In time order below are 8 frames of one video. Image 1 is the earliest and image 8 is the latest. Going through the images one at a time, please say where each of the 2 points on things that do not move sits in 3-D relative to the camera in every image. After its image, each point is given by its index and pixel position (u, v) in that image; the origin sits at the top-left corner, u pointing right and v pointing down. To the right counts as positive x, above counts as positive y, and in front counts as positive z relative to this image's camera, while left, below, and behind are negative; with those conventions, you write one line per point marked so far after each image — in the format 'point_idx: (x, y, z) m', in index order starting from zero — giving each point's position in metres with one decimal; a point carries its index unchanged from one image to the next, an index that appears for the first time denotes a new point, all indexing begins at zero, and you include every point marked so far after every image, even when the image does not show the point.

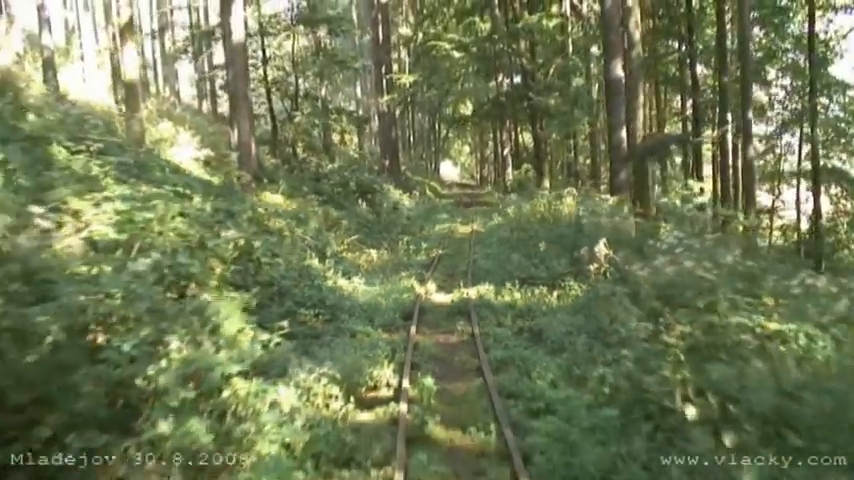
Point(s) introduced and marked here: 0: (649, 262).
0: (+2.5, -0.2, +10.4) m
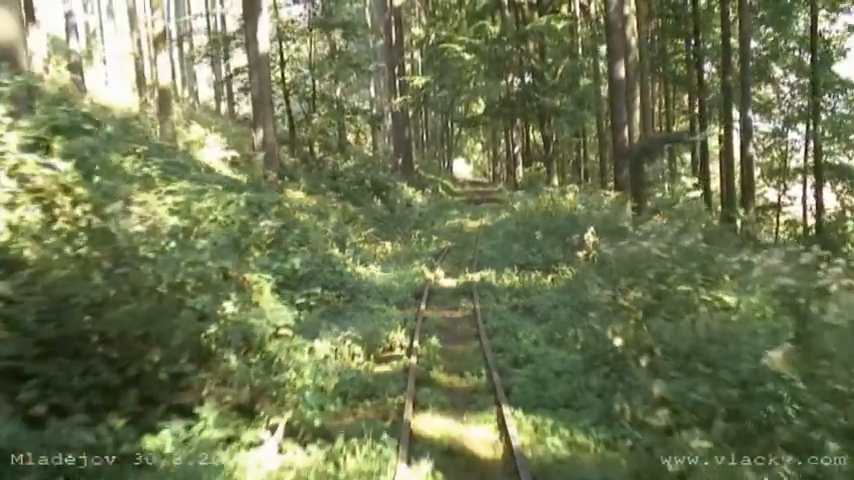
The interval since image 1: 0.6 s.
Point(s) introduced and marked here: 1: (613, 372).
0: (+2.6, 0.0, +12.1) m
1: (+1.5, -0.9, +7.4) m
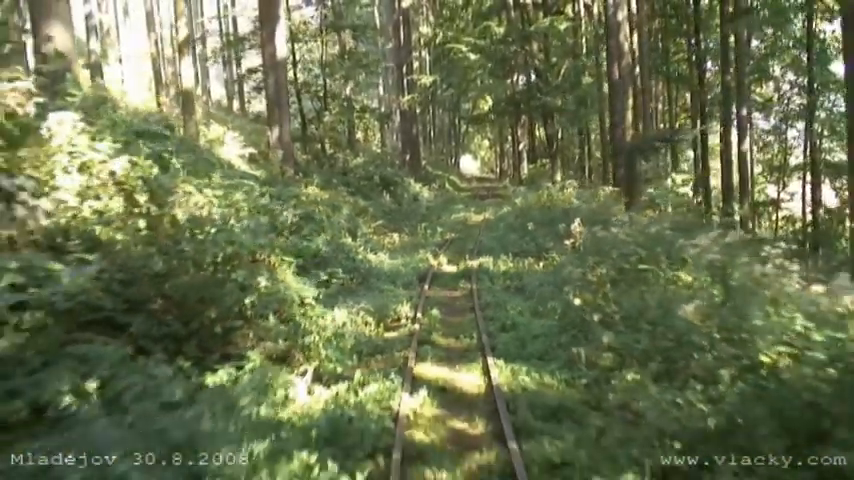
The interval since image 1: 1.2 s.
0: (+2.6, +0.1, +13.7) m
1: (+1.5, -0.8, +9.1) m
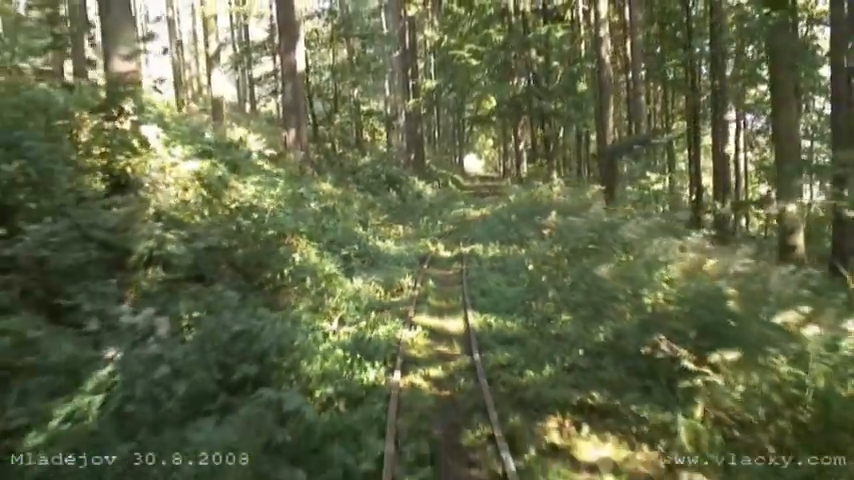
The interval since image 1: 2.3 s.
0: (+2.6, +0.3, +16.7) m
1: (+1.4, -0.6, +12.1) m
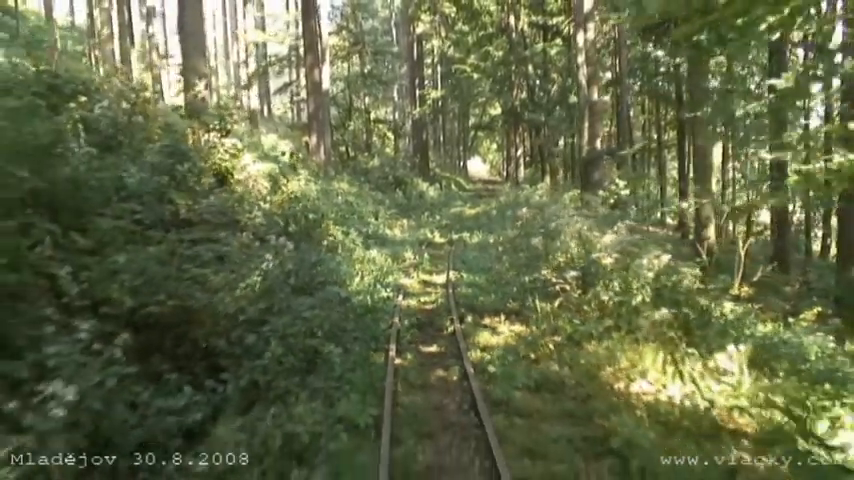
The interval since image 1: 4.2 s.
0: (+2.5, +0.6, +22.0) m
1: (+1.3, -0.3, +17.4) m
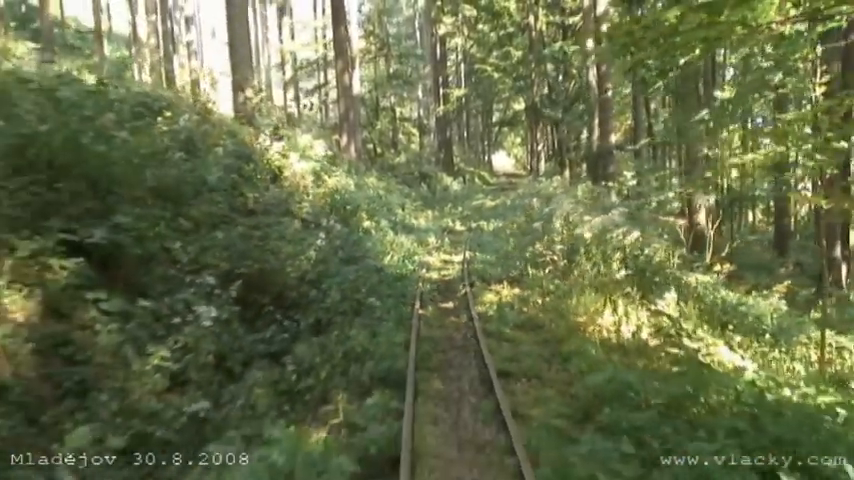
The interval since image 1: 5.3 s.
0: (+3.1, +0.9, +24.9) m
1: (+1.8, 0.0, +20.3) m
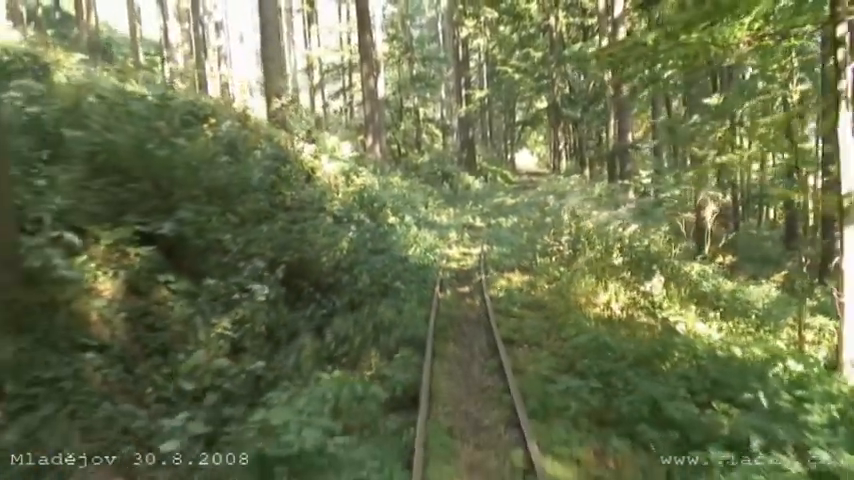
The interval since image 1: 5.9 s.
0: (+3.7, +1.1, +26.5) m
1: (+2.2, +0.1, +21.9) m
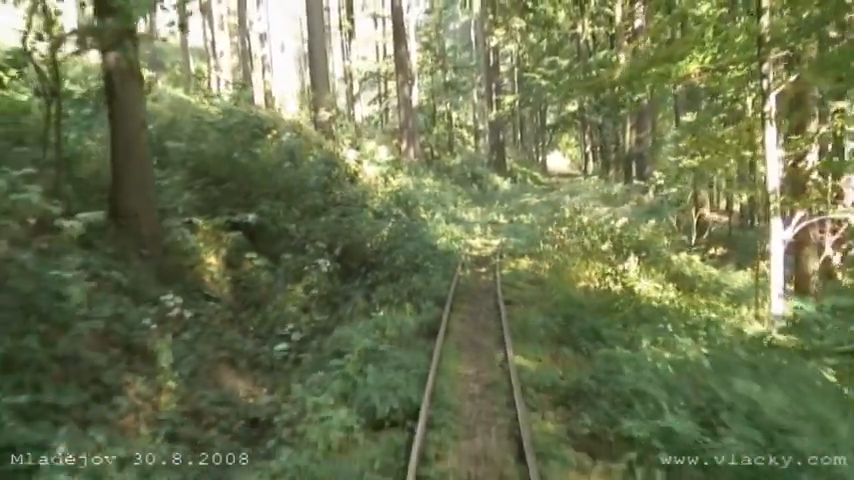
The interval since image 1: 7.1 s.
0: (+4.5, +1.2, +29.7) m
1: (+2.9, +0.3, +25.2) m
